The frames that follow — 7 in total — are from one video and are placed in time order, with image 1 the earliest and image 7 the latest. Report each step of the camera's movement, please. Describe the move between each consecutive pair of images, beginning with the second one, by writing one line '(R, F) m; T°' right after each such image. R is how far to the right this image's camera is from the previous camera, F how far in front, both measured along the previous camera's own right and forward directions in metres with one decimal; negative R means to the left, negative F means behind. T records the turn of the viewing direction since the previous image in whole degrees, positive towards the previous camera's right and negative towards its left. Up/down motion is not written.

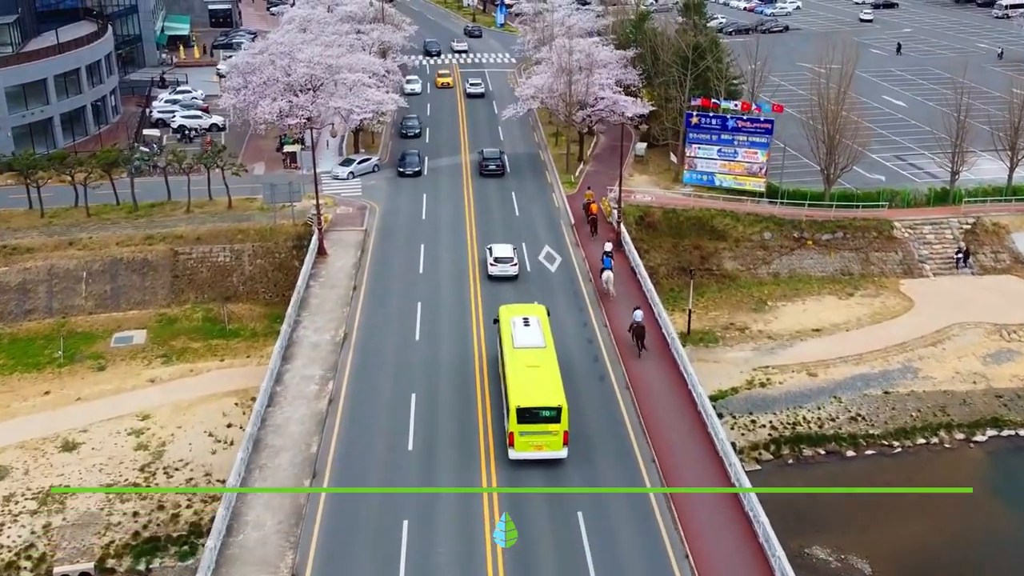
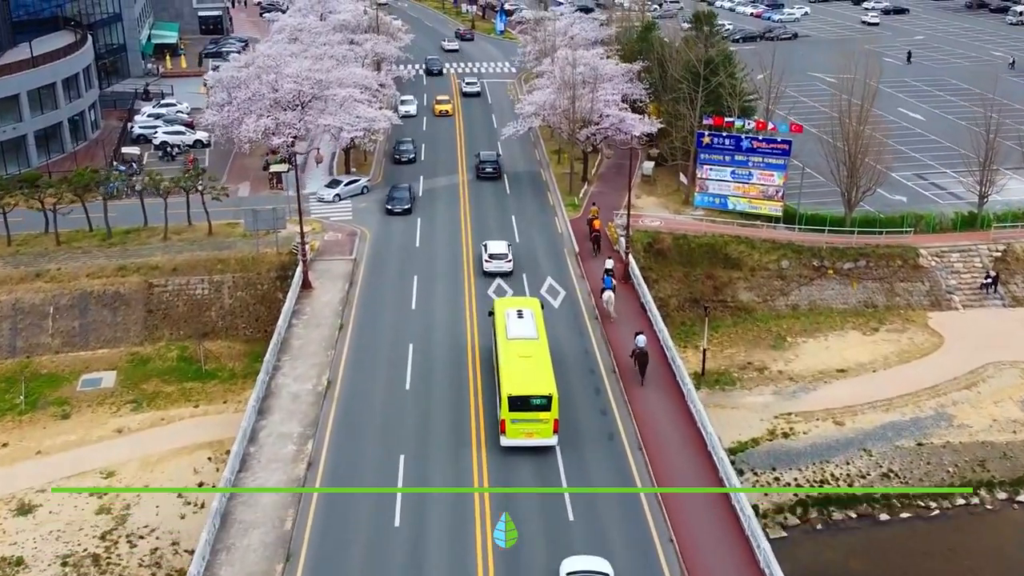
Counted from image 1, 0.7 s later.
(0.0, +3.5) m; 0°
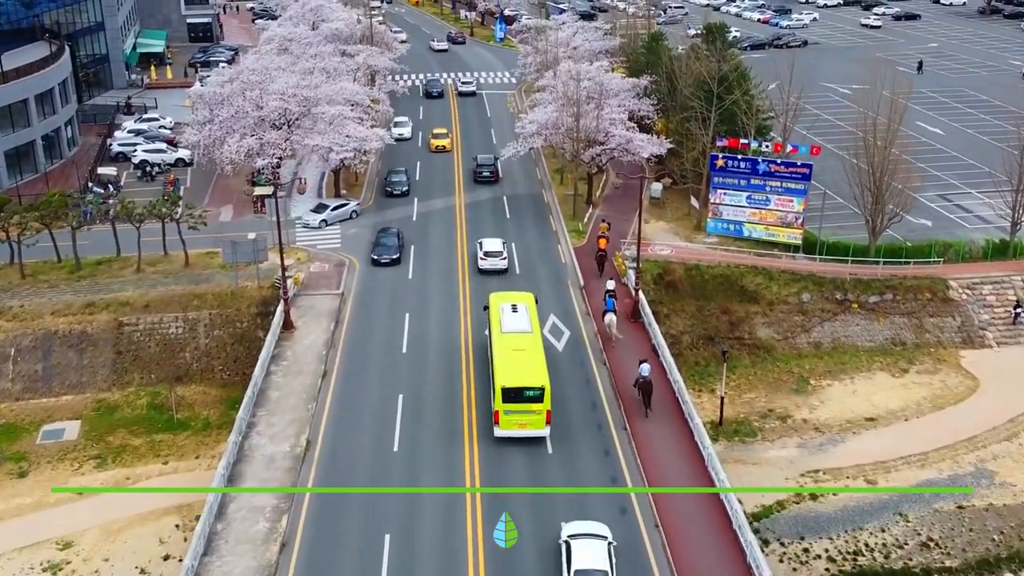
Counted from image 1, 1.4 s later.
(0.0, +3.5) m; 0°
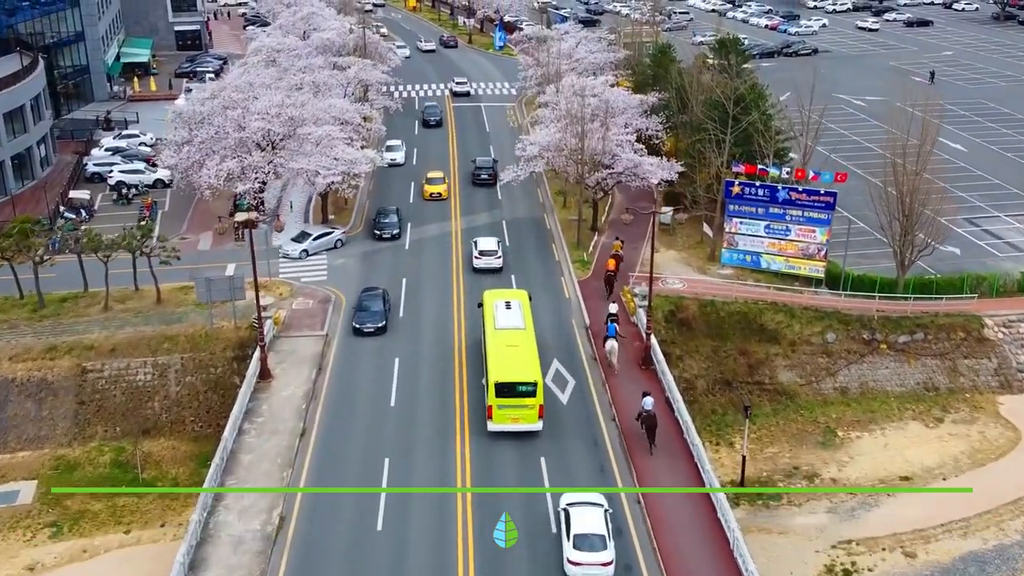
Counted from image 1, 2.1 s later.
(0.0, +3.6) m; 0°
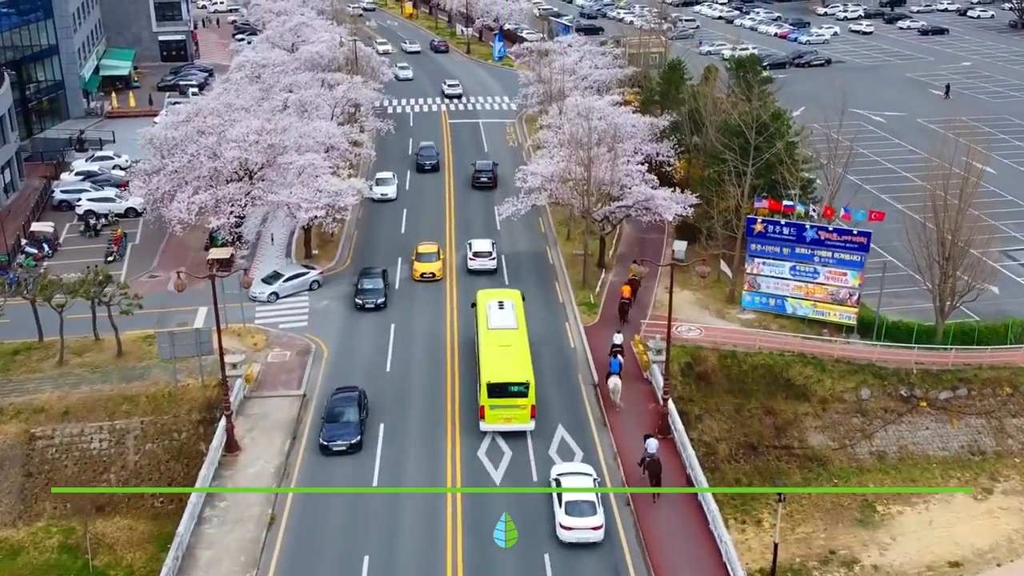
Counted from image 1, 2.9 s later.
(0.0, +4.2) m; 0°
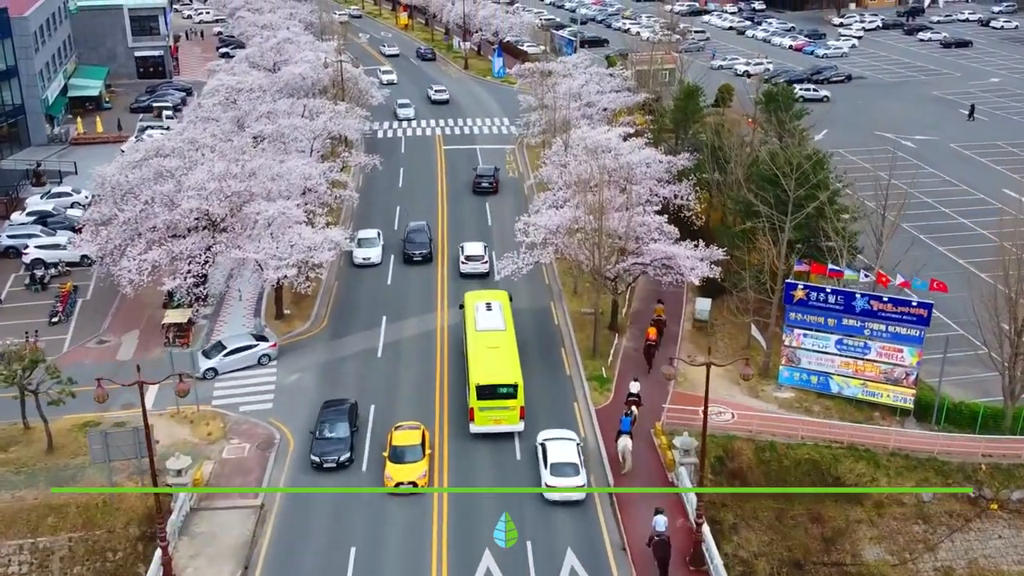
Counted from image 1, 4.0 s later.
(0.0, +5.8) m; 0°
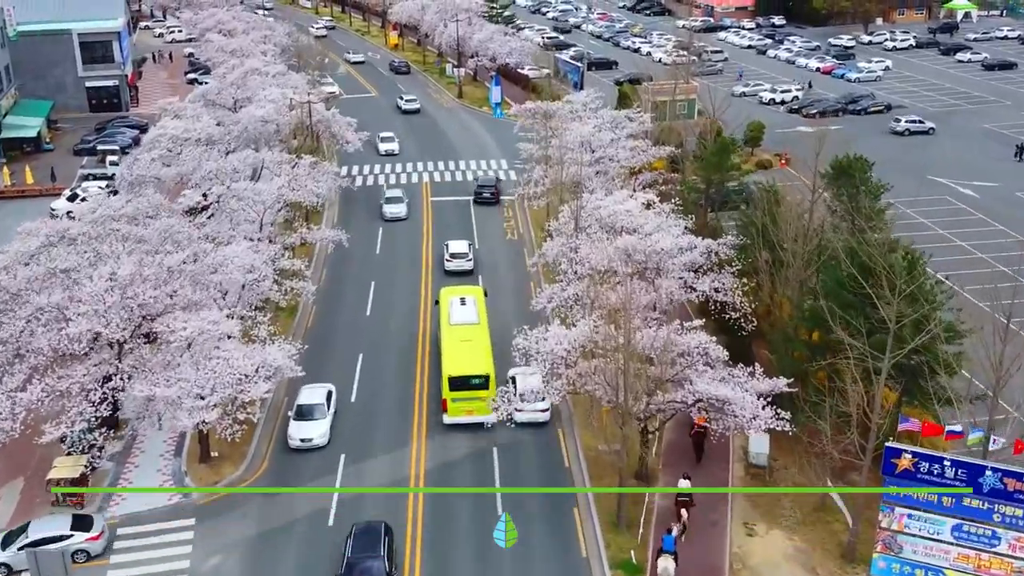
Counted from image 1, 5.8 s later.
(+0.1, +9.6) m; 0°
